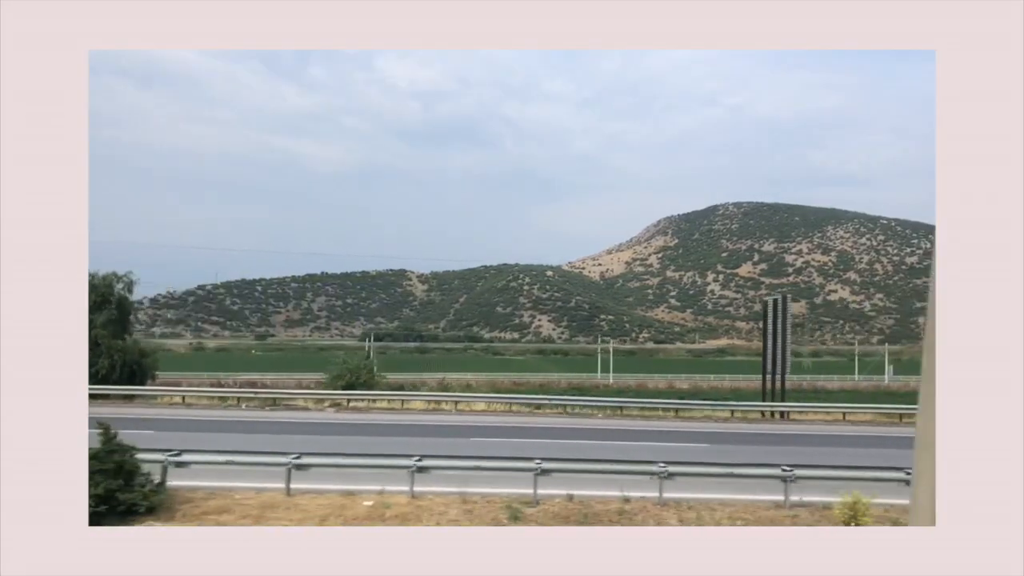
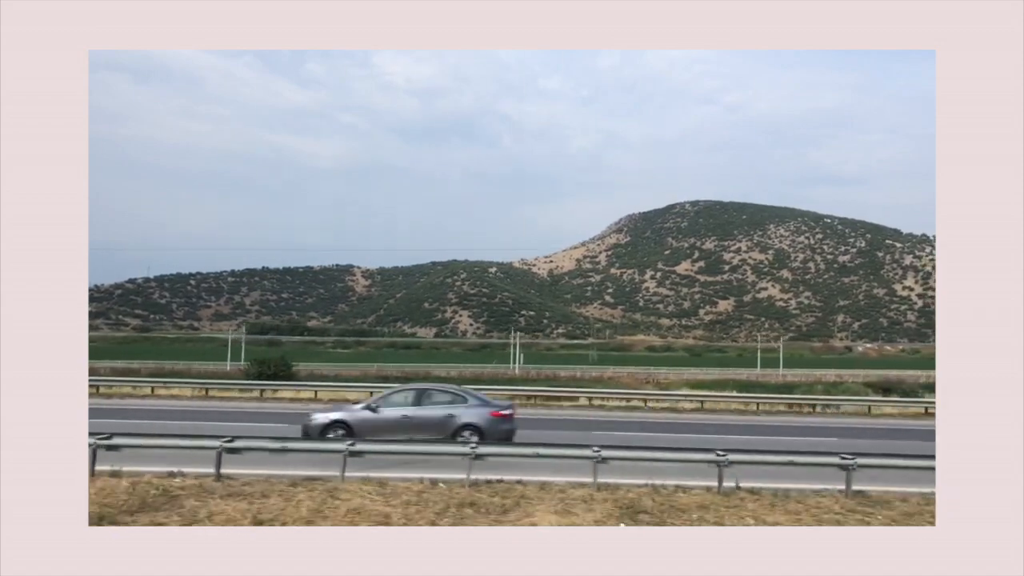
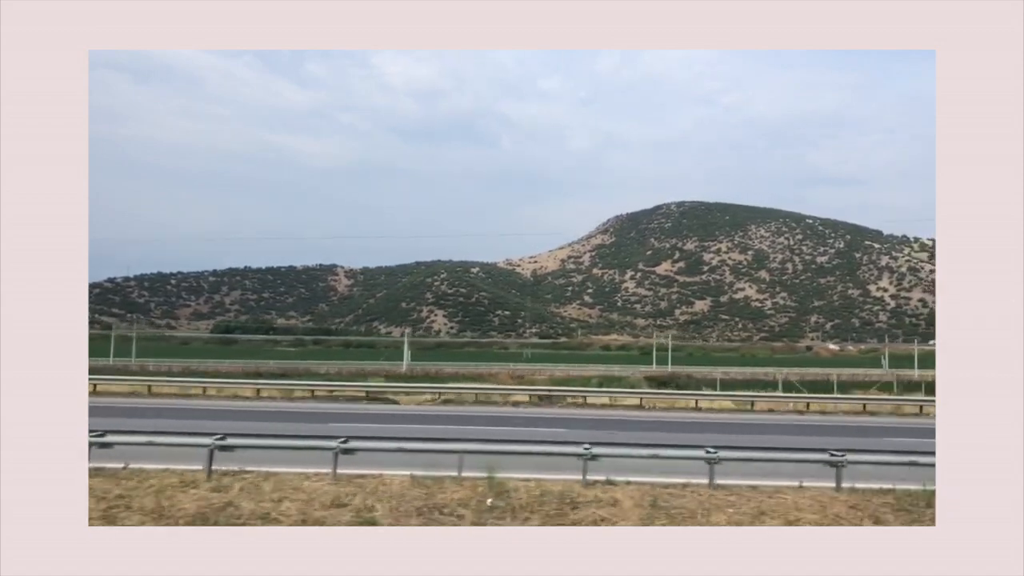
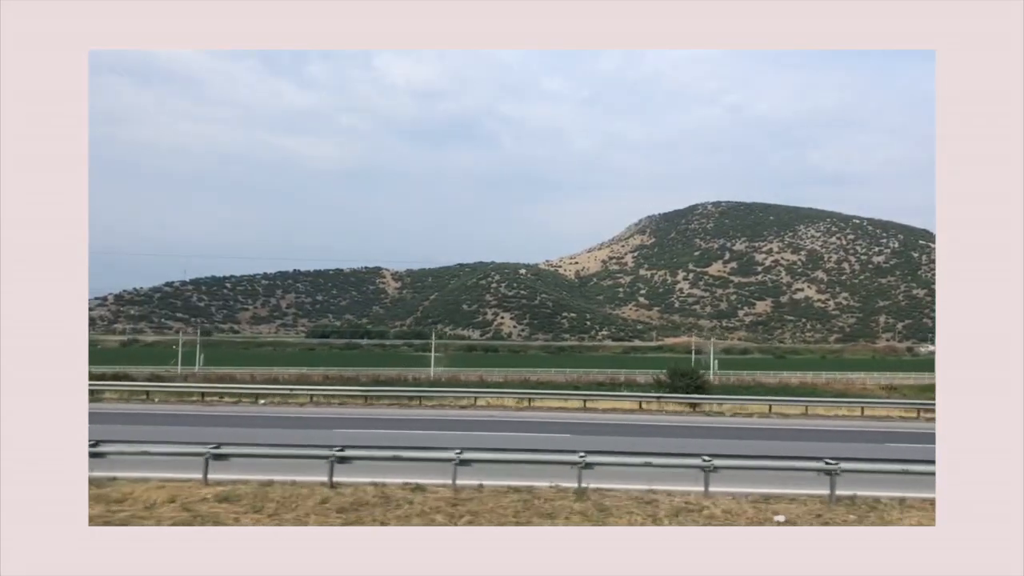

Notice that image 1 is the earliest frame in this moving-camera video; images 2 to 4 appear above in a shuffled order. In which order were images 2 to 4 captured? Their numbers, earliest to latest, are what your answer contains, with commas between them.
4, 2, 3
